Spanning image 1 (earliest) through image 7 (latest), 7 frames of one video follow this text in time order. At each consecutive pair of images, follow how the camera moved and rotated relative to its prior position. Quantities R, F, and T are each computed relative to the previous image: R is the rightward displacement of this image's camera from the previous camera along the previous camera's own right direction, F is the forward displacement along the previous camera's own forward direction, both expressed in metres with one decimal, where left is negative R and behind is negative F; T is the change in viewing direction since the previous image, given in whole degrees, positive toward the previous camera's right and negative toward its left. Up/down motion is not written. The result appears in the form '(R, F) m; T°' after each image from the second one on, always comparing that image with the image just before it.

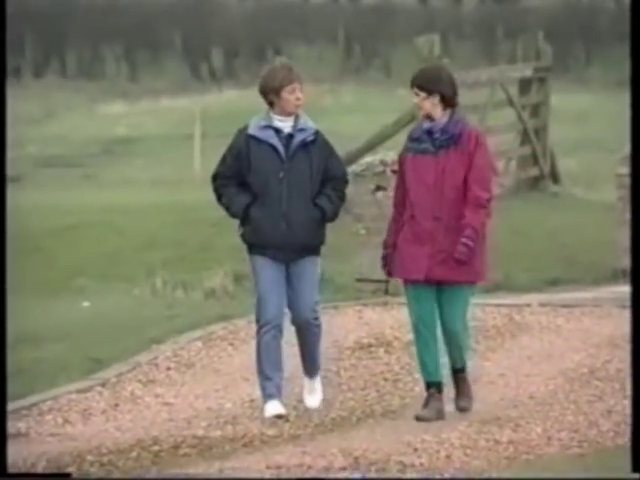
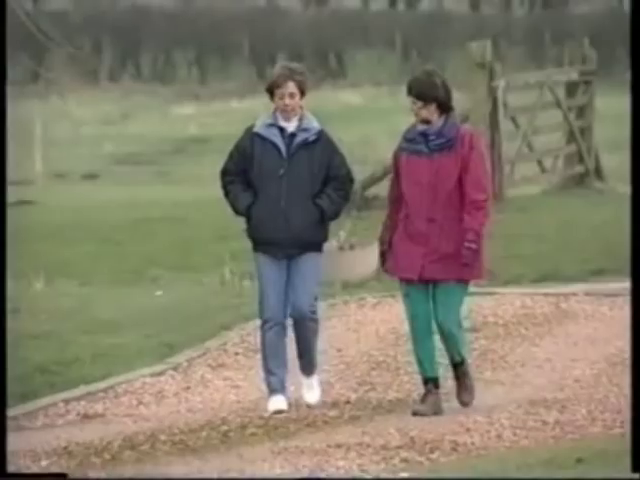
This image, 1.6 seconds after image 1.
(0.0, -0.5) m; -1°
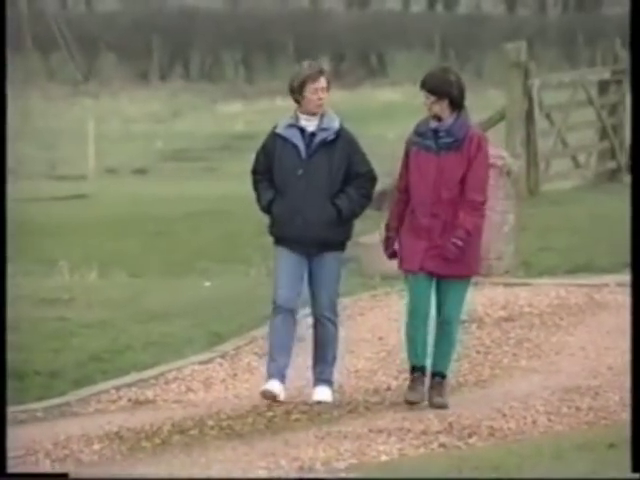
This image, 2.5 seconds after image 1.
(0.0, -0.3) m; -1°
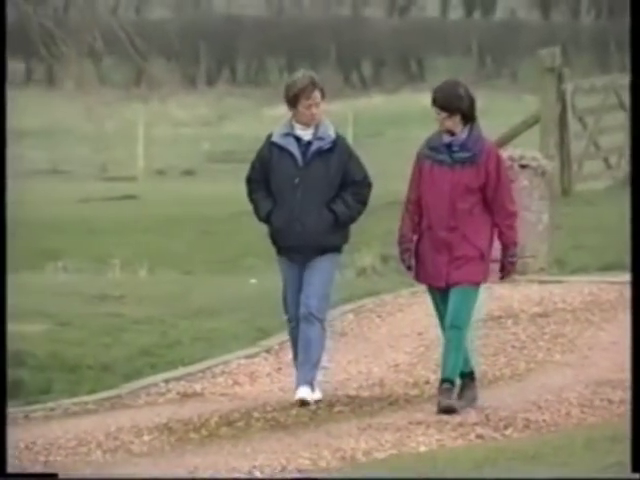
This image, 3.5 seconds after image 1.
(0.0, -0.3) m; -1°
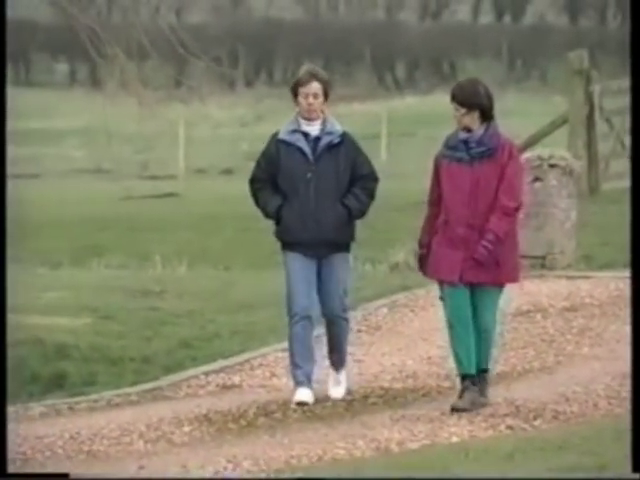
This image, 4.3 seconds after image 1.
(0.0, -0.3) m; -1°
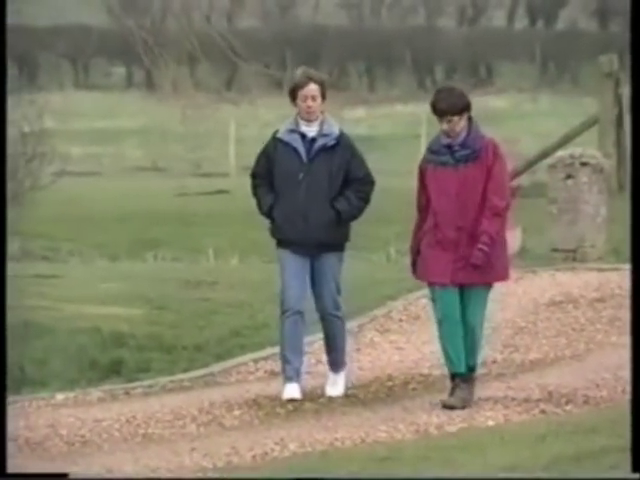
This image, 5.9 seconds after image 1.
(0.0, -0.5) m; -1°
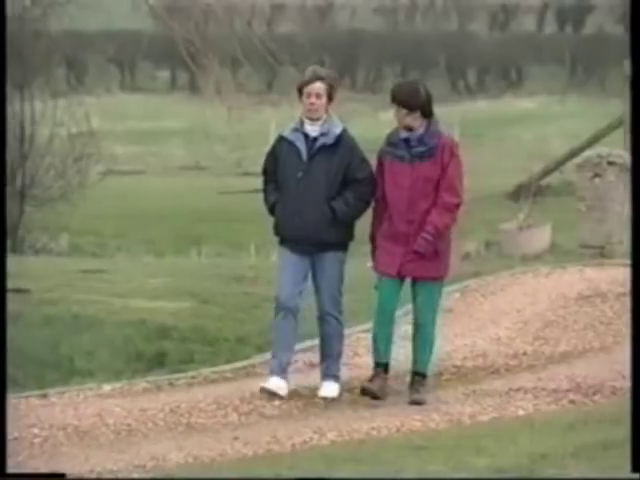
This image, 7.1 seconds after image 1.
(0.0, -0.4) m; -1°
